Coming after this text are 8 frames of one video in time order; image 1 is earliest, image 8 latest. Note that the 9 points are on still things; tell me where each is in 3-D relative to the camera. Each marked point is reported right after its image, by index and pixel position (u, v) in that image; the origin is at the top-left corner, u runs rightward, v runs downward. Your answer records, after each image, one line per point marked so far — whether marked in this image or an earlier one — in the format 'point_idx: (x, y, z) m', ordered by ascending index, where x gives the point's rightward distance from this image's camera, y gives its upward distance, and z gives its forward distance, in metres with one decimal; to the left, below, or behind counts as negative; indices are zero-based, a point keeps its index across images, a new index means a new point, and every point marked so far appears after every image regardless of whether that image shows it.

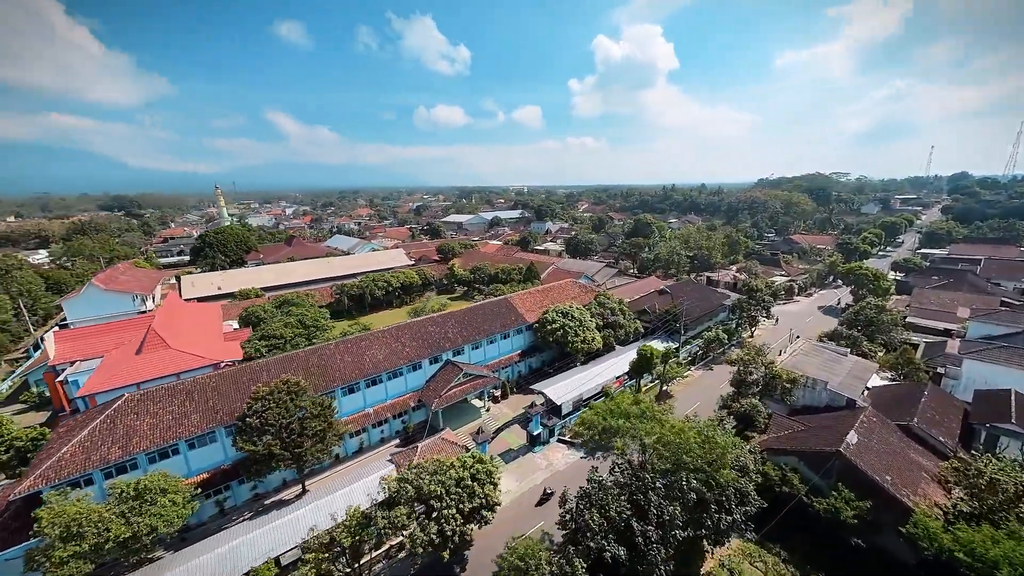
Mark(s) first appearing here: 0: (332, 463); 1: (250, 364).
0: (-9.4, -9.5, +19.9) m
1: (-14.2, -4.1, +19.3) m
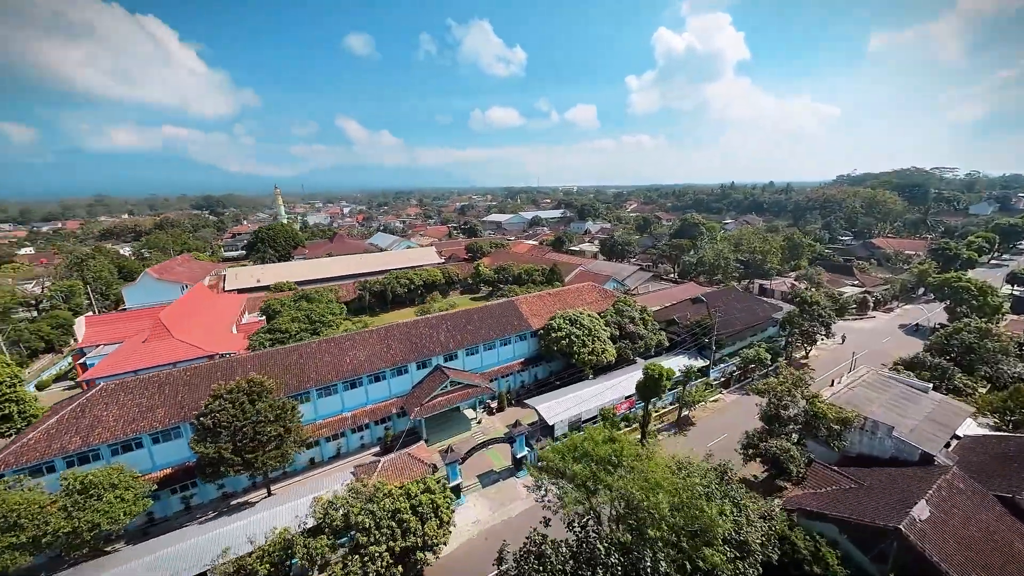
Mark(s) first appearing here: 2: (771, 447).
0: (-10.4, -9.4, +19.0) m
1: (-15.1, -3.7, +19.0) m
2: (+10.9, -6.6, +15.0) m
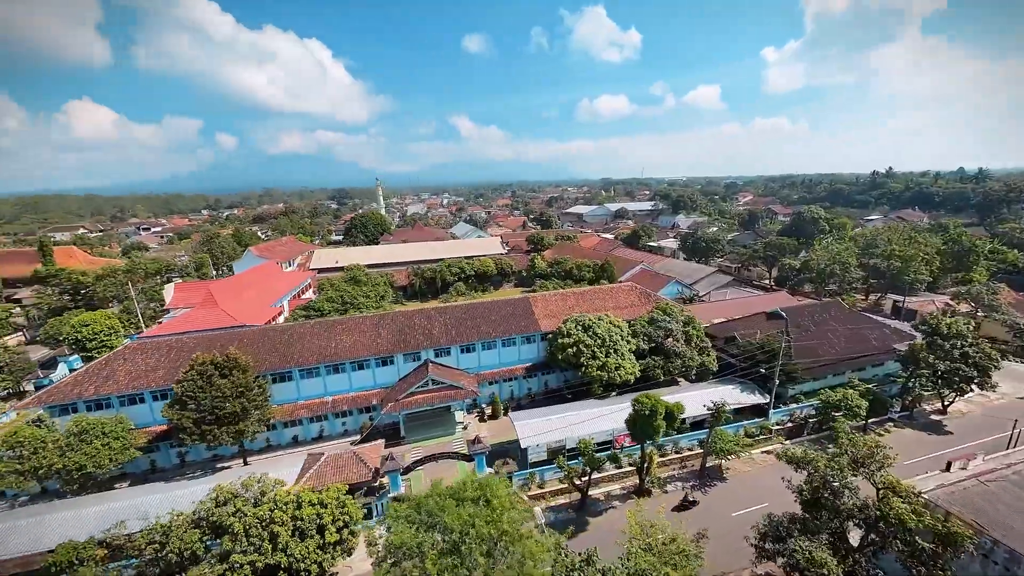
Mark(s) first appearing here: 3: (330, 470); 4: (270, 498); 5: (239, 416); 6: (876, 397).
0: (-11.7, -8.4, +19.3) m
1: (-15.9, -2.4, +20.4) m
2: (+7.9, -7.2, +9.8) m
3: (-7.5, -7.5, +14.8) m
4: (-7.6, -6.6, +11.1) m
5: (-12.3, -5.8, +16.3) m
6: (+19.3, -5.7, +18.9) m
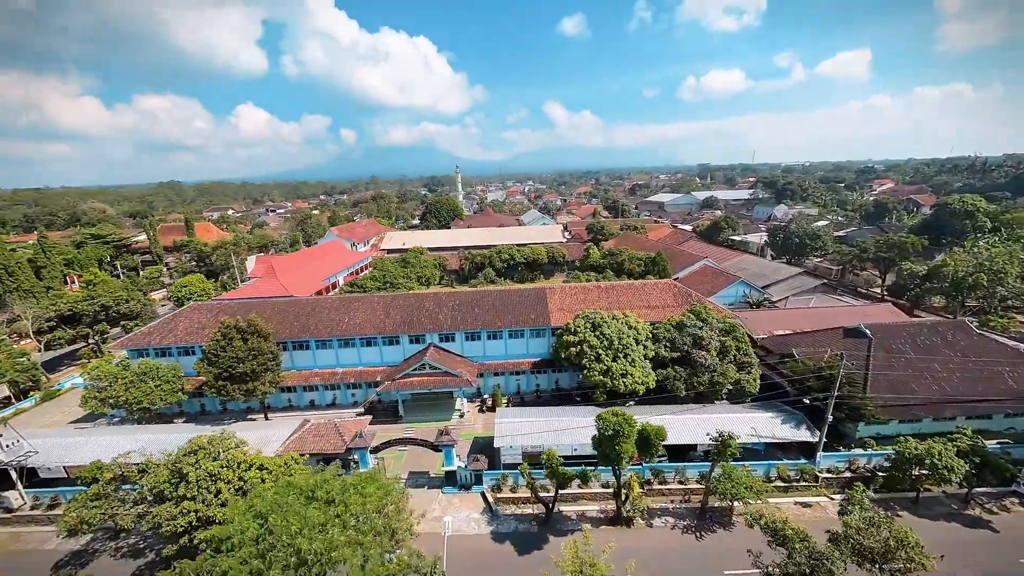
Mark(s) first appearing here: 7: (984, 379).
0: (-12.0, -7.0, +21.0) m
1: (-15.4, -0.8, +22.8) m
2: (+4.9, -7.3, +7.3) m
3: (-8.9, -6.5, +15.6) m
4: (-9.7, -5.7, +12.1) m
5: (-13.1, -4.4, +18.1) m
6: (+18.2, -6.5, +13.5) m
7: (+21.6, -4.0, +16.2) m
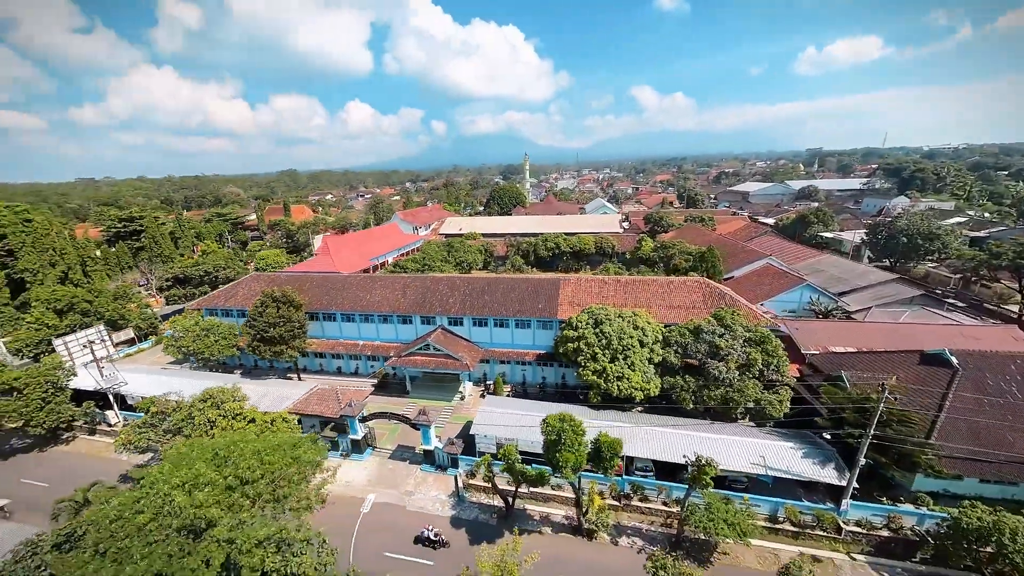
0: (-11.7, -5.5, +23.2) m
1: (-14.3, +0.9, +25.4) m
2: (+2.0, -7.3, +6.4) m
3: (-9.7, -5.4, +17.3) m
4: (-11.2, -4.6, +14.0) m
5: (-13.2, -3.0, +20.5) m
6: (+16.3, -7.2, +9.7) m
7: (+20.4, -4.9, +11.5) m
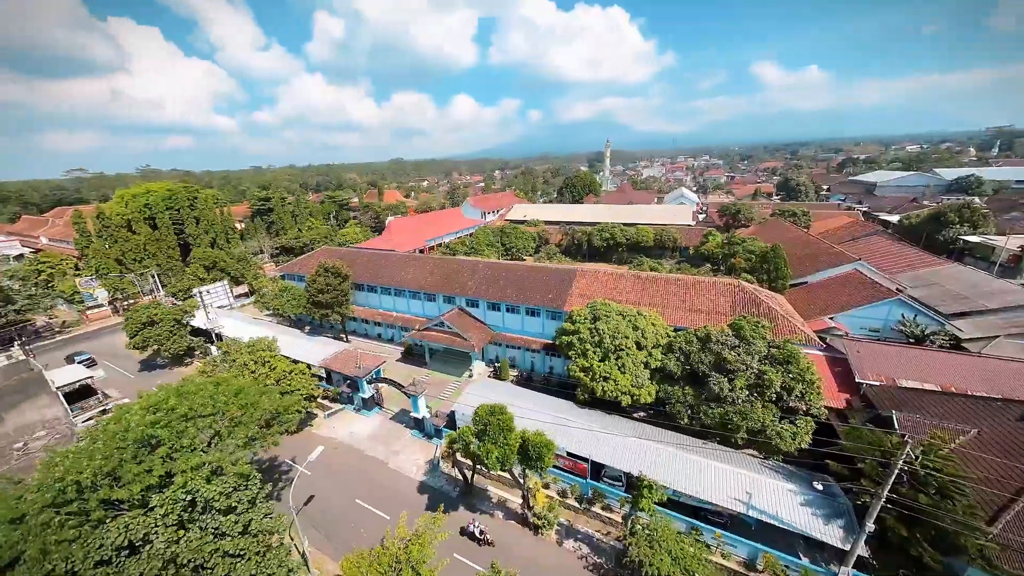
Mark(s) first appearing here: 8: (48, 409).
0: (-10.3, -3.7, +26.1) m
1: (-11.7, +3.0, +28.6) m
2: (-1.4, -7.0, +6.5) m
3: (-9.8, -3.9, +19.9) m
4: (-12.0, -3.0, +17.0) m
5: (-12.2, -1.1, +23.8) m
6: (+13.3, -8.1, +6.2) m
7: (+17.8, -6.1, +6.8) m
8: (-20.2, -5.2, +15.5) m
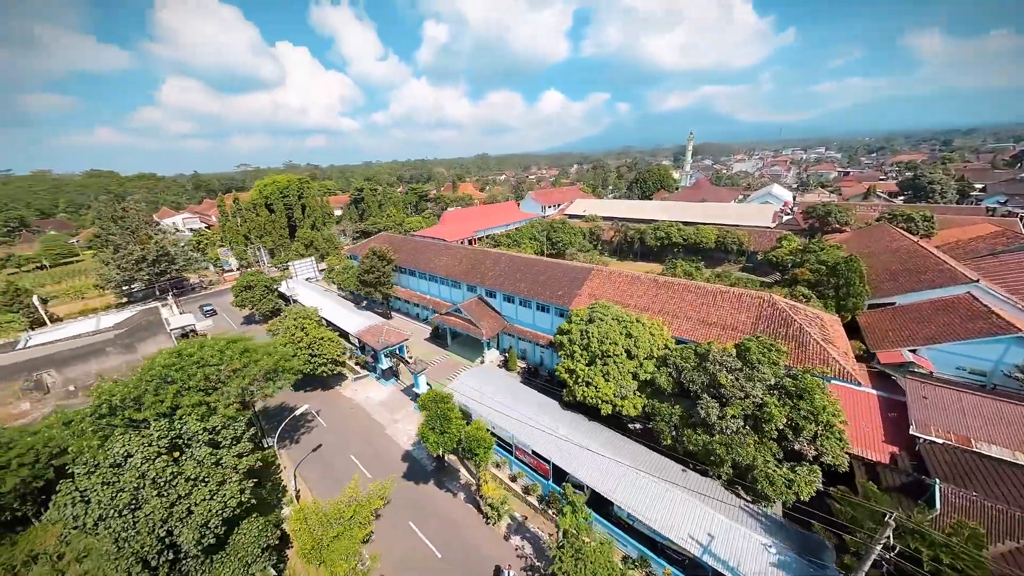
0: (-8.0, -2.5, +28.4) m
1: (-8.3, +4.3, +31.0) m
2: (-4.4, -6.6, +7.3) m
3: (-9.1, -2.7, +22.2) m
4: (-11.9, -1.7, +20.0) m
5: (-10.3, +0.3, +26.5) m
6: (+9.6, -8.9, +3.5) m
7: (+14.3, -7.3, +3.0) m
8: (-20.3, -3.1, +20.5) m
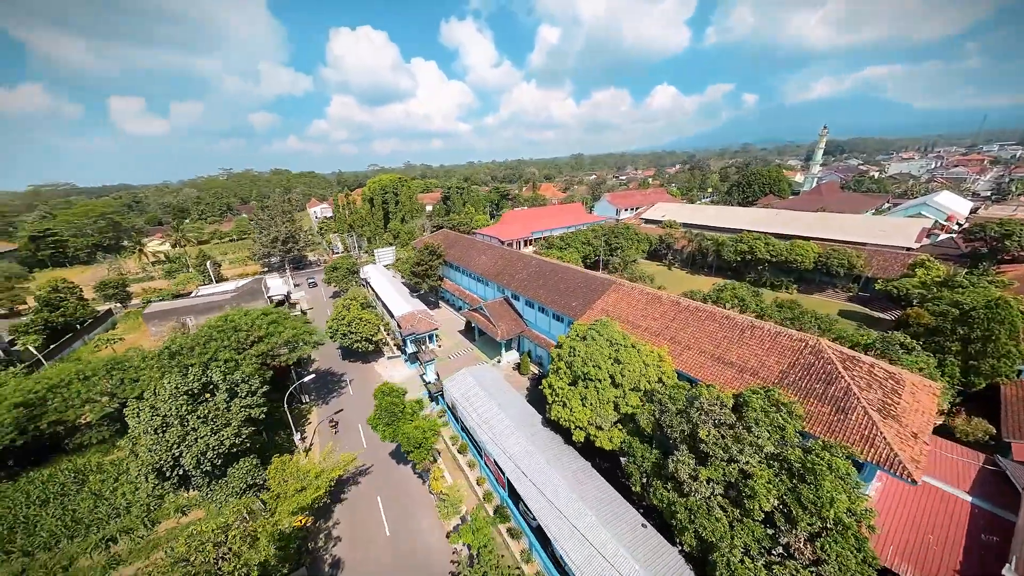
0: (-4.3, -2.0, +29.7) m
1: (-3.0, +4.8, +32.2) m
2: (-7.4, -6.1, +8.5) m
3: (-7.1, -2.0, +24.1) m
4: (-10.3, -0.7, +22.8) m
5: (-6.7, +1.0, +28.5) m
6: (+4.5, -9.7, +0.9) m
7: (+9.1, -8.6, -1.0) m
8: (-18.3, -1.2, +25.7) m
